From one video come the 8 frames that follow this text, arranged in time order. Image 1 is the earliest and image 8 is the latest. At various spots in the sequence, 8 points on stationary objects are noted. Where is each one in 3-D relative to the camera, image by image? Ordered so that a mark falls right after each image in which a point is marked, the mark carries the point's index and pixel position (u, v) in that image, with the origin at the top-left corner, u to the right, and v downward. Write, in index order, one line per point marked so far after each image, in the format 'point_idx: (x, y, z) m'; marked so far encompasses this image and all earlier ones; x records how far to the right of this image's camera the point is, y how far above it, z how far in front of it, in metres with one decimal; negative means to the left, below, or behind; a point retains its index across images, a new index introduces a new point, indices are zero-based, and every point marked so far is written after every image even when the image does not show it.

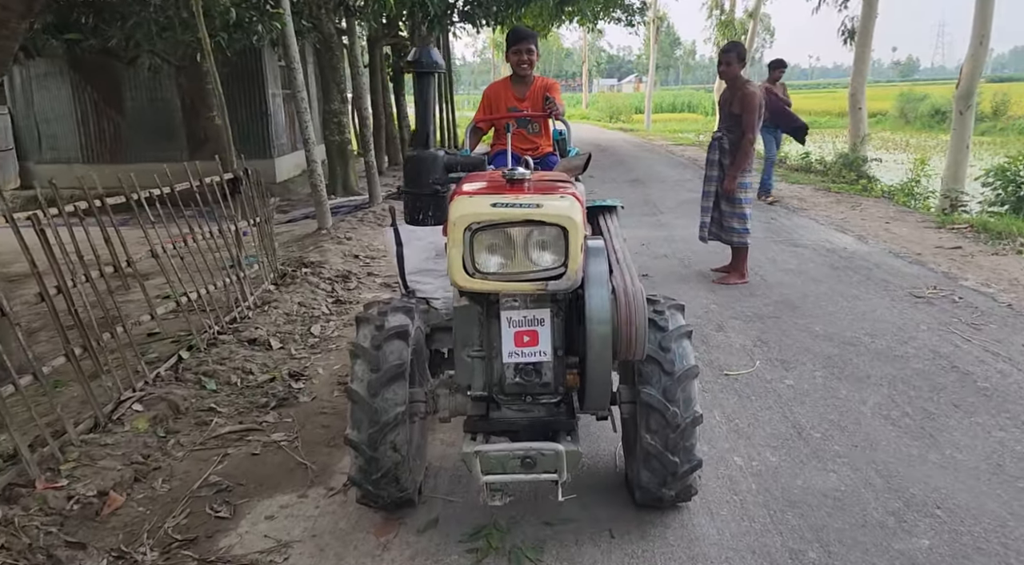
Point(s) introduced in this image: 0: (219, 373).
0: (-1.7, -0.5, +4.6) m
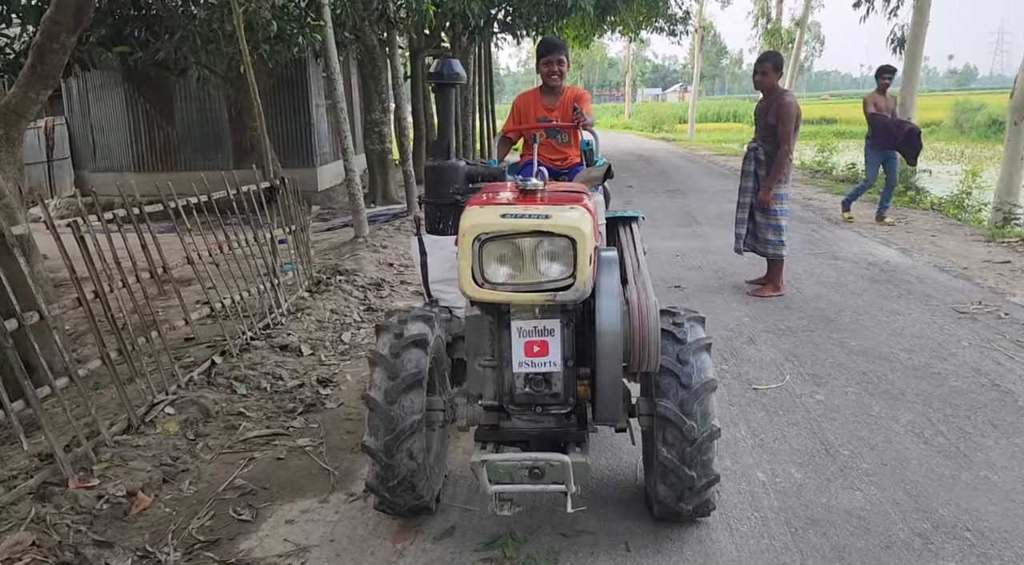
0: (-1.5, -0.6, +4.7) m
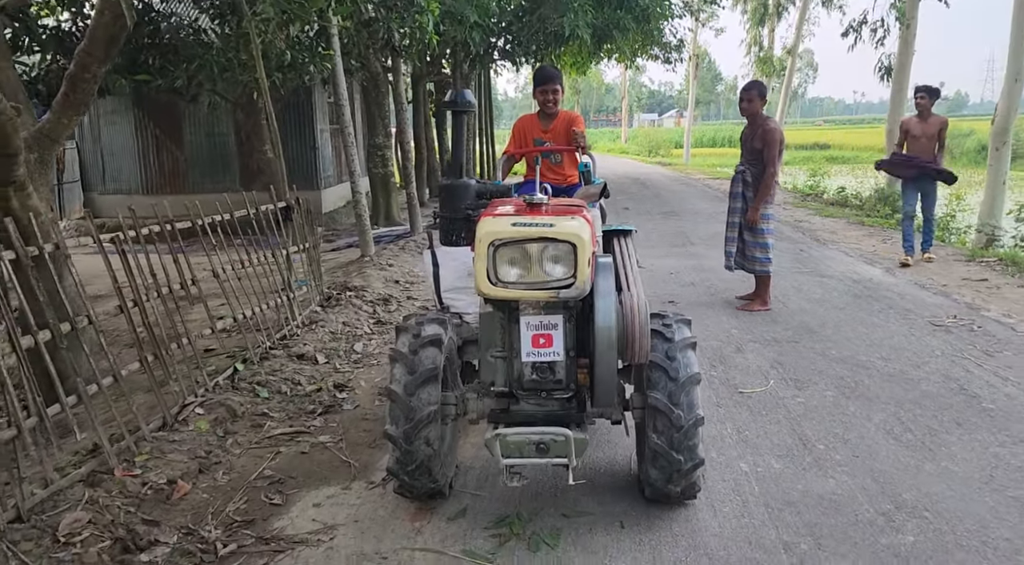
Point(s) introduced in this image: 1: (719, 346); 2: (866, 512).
0: (-1.5, -0.6, +5.0) m
1: (+1.5, -0.5, +5.7) m
2: (+1.4, -0.9, +3.3) m
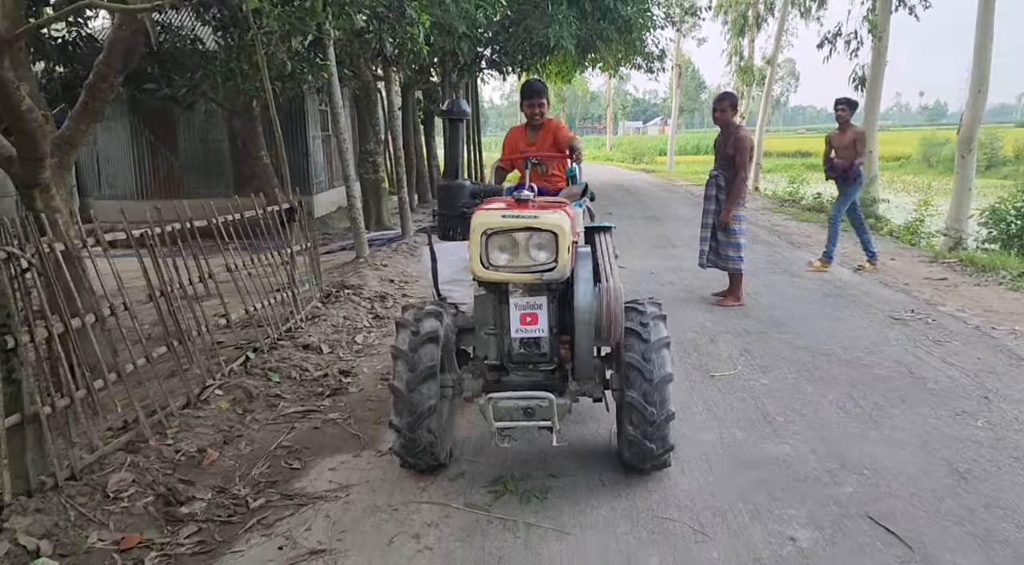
0: (-1.6, -0.6, +5.4) m
1: (+1.4, -0.4, +6.2) m
2: (+1.4, -0.9, +3.7) m
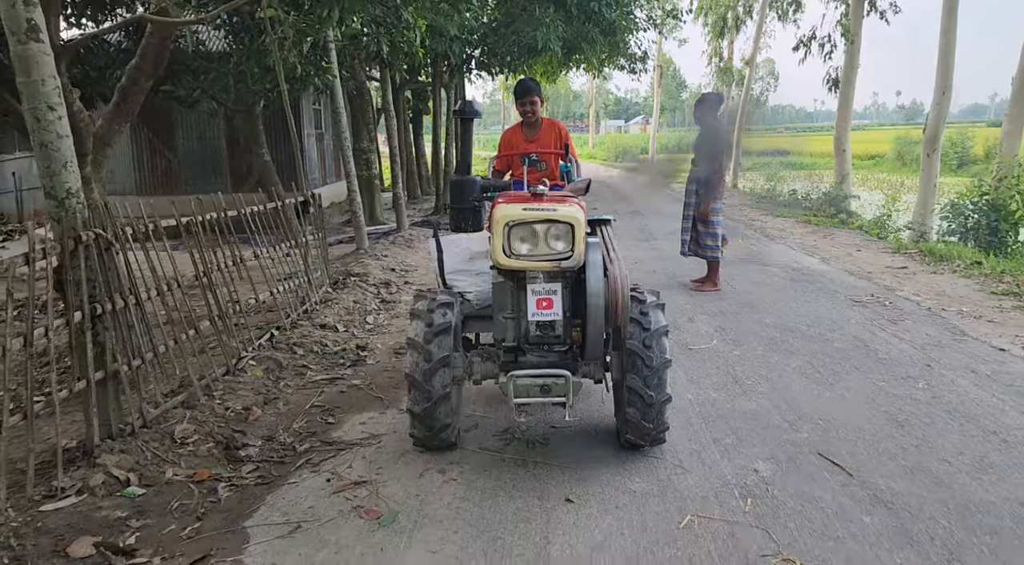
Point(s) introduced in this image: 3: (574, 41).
0: (-1.6, -0.5, +6.0) m
1: (+1.4, -0.3, +6.9) m
2: (+1.5, -0.8, +4.4) m
3: (+1.3, +4.9, +16.1) m
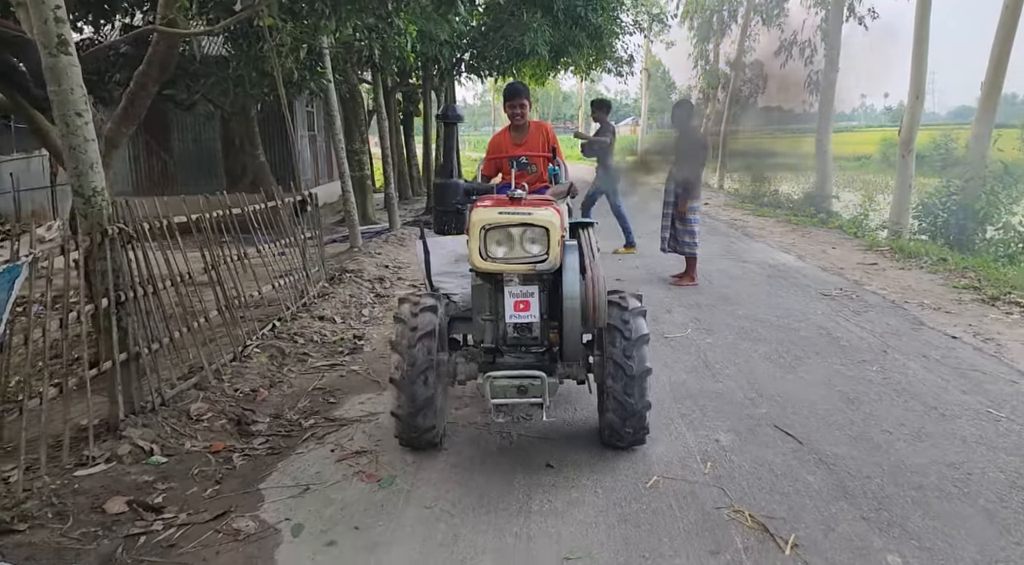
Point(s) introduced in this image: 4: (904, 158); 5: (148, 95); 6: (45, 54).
0: (-1.7, -0.4, +6.4) m
1: (+1.3, -0.2, +7.3) m
2: (+1.4, -0.7, +4.8) m
3: (+1.0, +4.9, +16.6) m
4: (+6.2, +2.0, +12.9) m
5: (-3.2, +1.7, +7.1) m
6: (-2.4, +1.2, +4.1) m
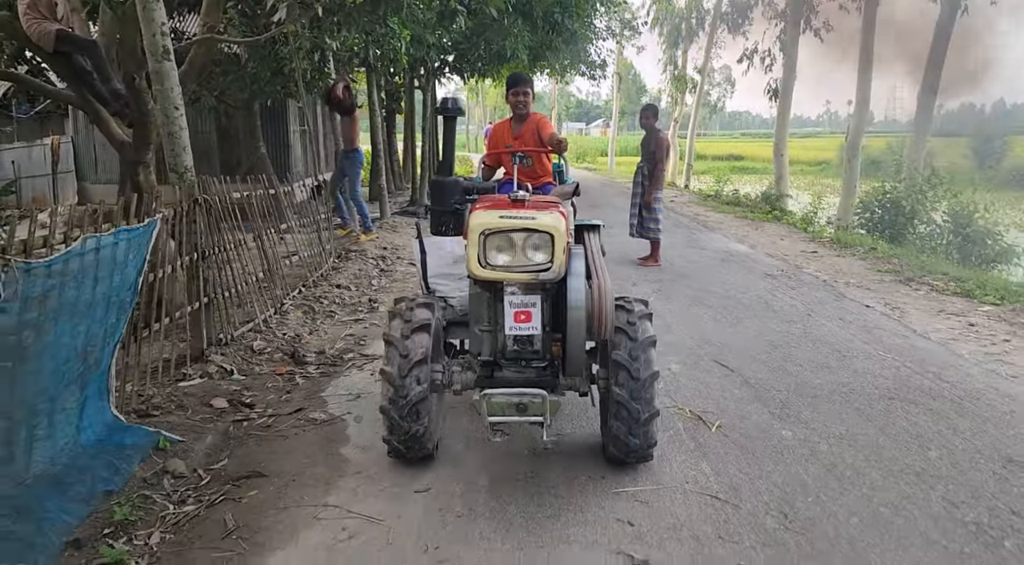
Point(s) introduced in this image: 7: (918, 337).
0: (-1.7, -0.1, +7.6) m
1: (+1.2, 0.0, +8.6) m
2: (+1.3, -0.5, +6.1) m
3: (+0.6, +5.2, +17.8) m
4: (+5.9, +2.2, +14.3) m
5: (-3.3, +2.0, +8.2) m
6: (-2.3, +1.4, +5.2) m
7: (+3.3, -0.4, +6.5) m
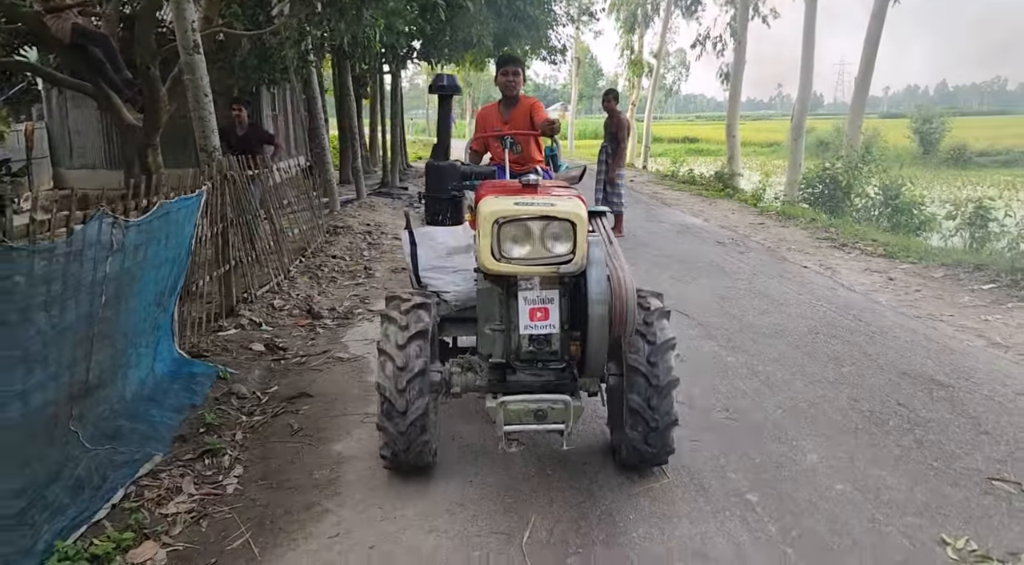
0: (-1.9, +0.2, +8.4) m
1: (+0.9, +0.4, +9.5) m
2: (+1.2, -0.1, +7.1) m
3: (-0.2, +5.7, +18.6) m
4: (+5.3, +2.7, +15.5) m
5: (-3.6, +2.3, +8.9) m
6: (-2.4, +1.7, +6.0) m
7: (+3.1, -0.1, +7.5) m
